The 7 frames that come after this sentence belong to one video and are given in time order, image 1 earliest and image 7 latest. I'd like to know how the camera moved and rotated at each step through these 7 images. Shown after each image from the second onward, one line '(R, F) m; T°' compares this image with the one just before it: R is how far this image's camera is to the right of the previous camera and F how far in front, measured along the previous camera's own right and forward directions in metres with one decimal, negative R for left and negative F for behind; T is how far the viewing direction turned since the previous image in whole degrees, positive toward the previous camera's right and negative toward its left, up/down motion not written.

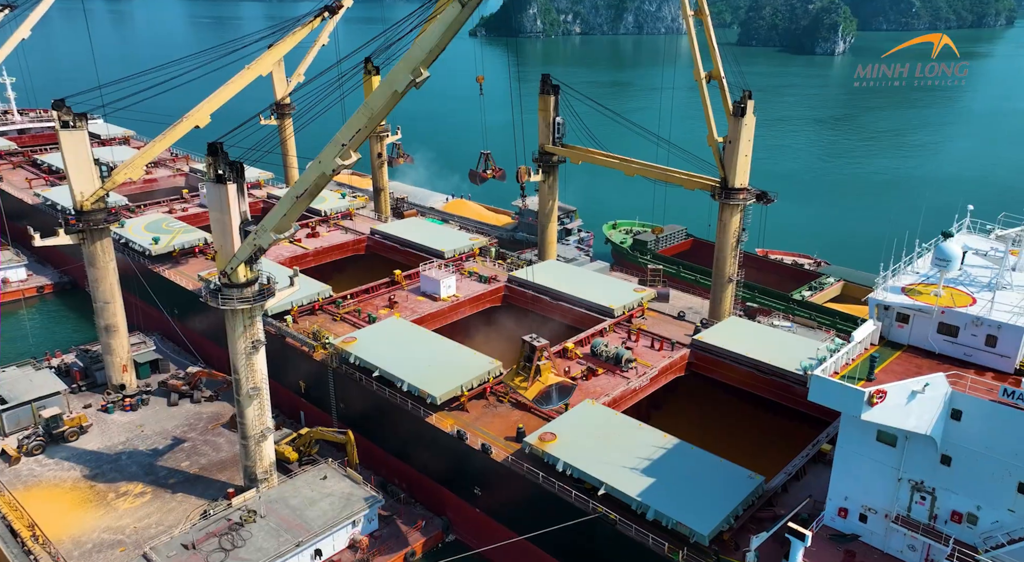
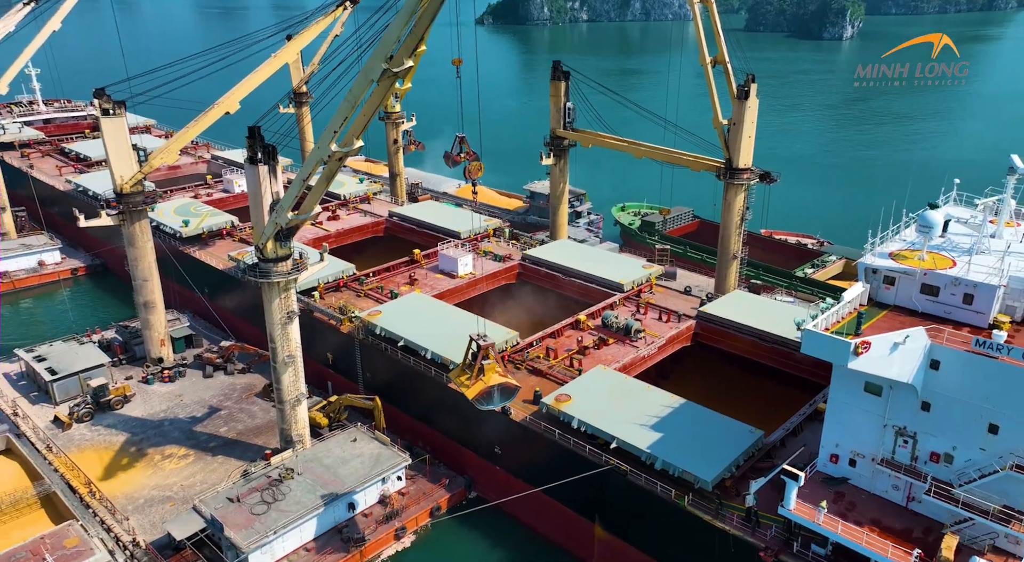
(-0.3, -2.1) m; -1°
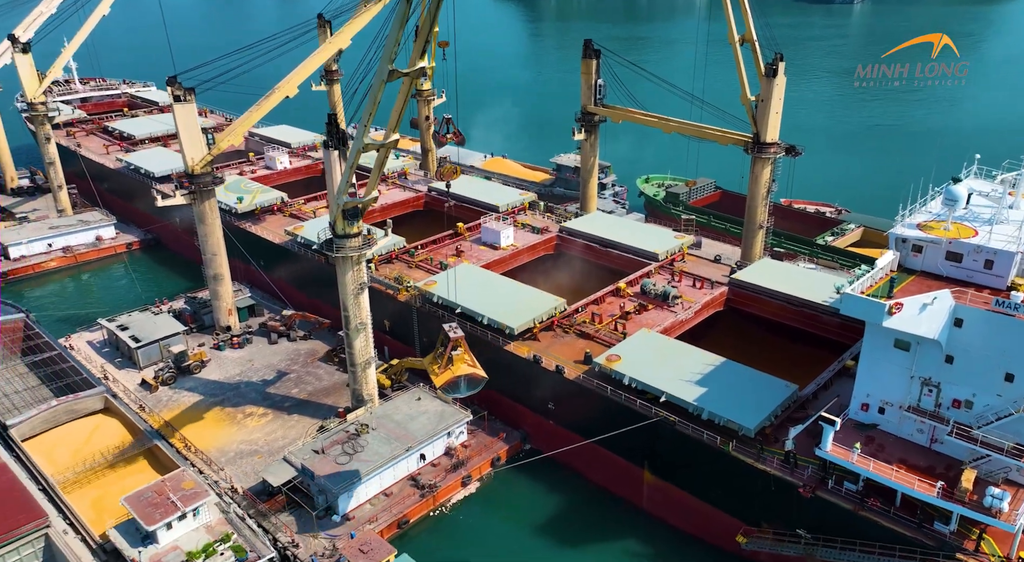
(-1.9, -2.8) m; 0°
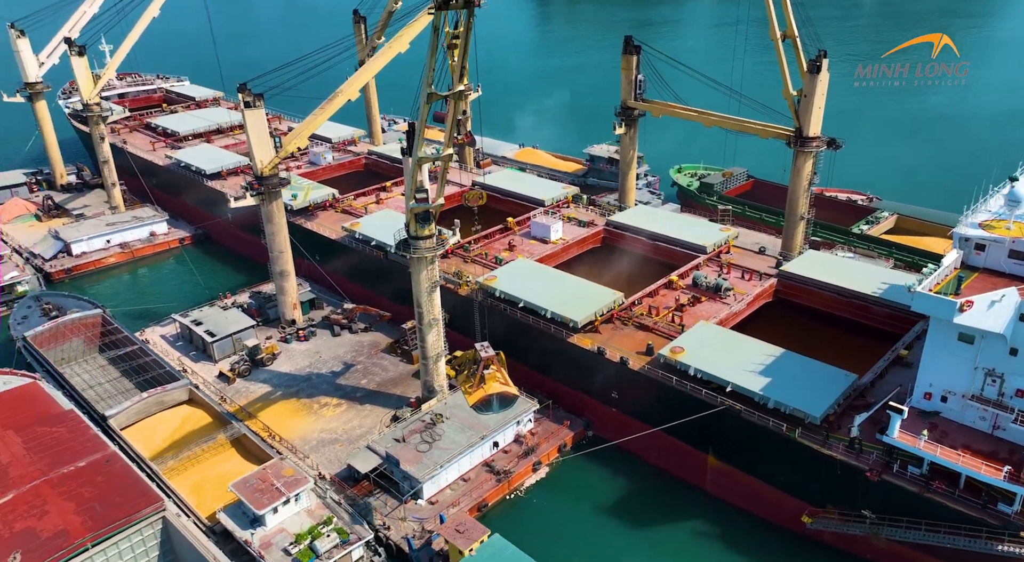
(-2.5, -1.7) m; -1°
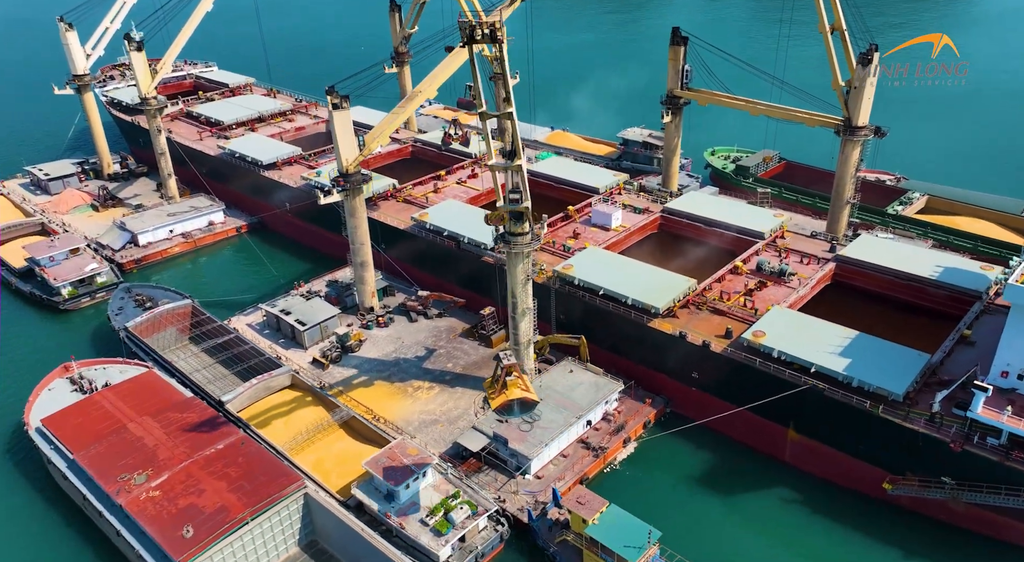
(-4.8, -2.4) m; +1°
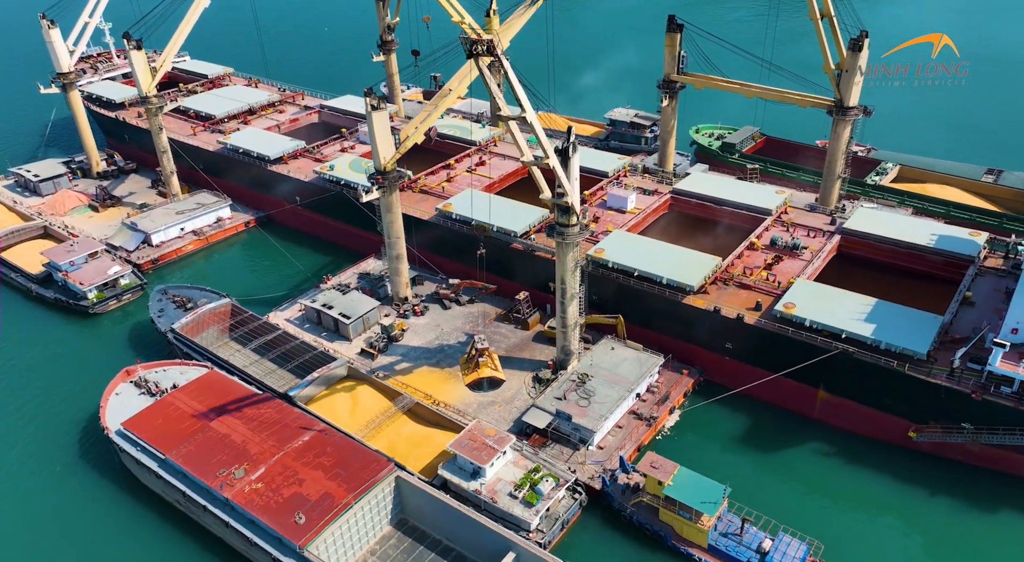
(-5.6, -2.4) m; +4°
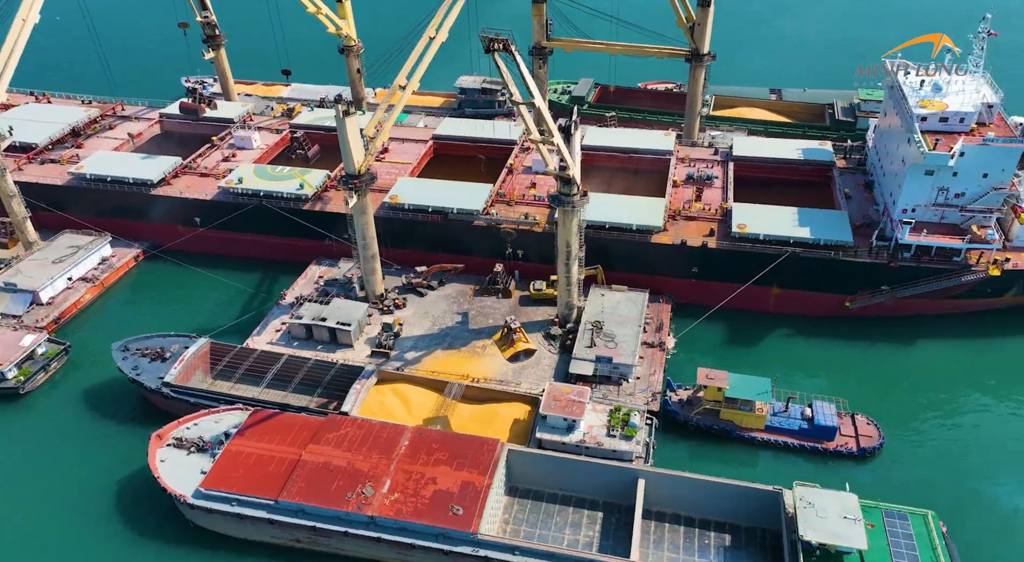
(-15.9, -0.6) m; +20°
